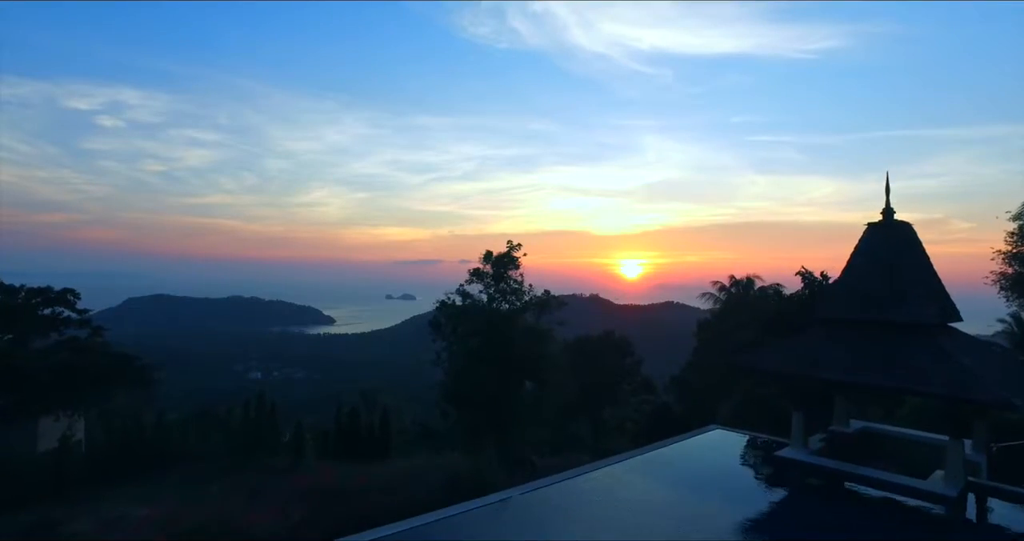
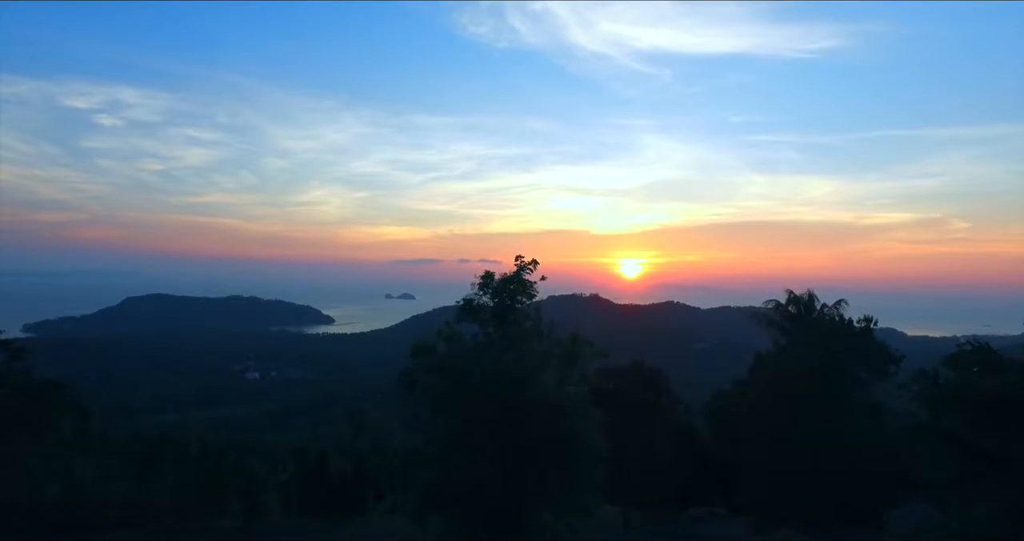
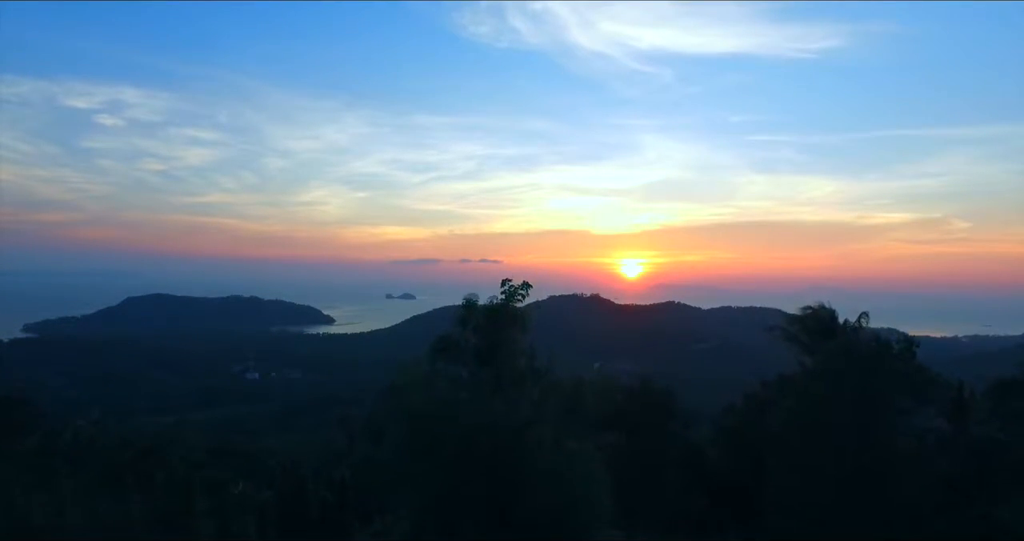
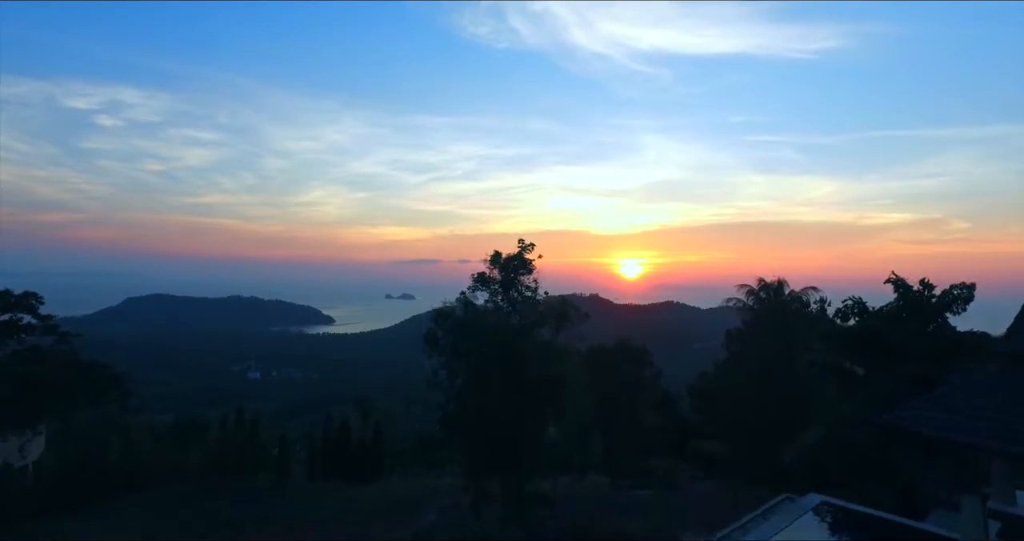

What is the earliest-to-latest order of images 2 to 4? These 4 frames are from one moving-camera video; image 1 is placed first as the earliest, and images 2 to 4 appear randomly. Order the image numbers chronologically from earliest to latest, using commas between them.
4, 2, 3
